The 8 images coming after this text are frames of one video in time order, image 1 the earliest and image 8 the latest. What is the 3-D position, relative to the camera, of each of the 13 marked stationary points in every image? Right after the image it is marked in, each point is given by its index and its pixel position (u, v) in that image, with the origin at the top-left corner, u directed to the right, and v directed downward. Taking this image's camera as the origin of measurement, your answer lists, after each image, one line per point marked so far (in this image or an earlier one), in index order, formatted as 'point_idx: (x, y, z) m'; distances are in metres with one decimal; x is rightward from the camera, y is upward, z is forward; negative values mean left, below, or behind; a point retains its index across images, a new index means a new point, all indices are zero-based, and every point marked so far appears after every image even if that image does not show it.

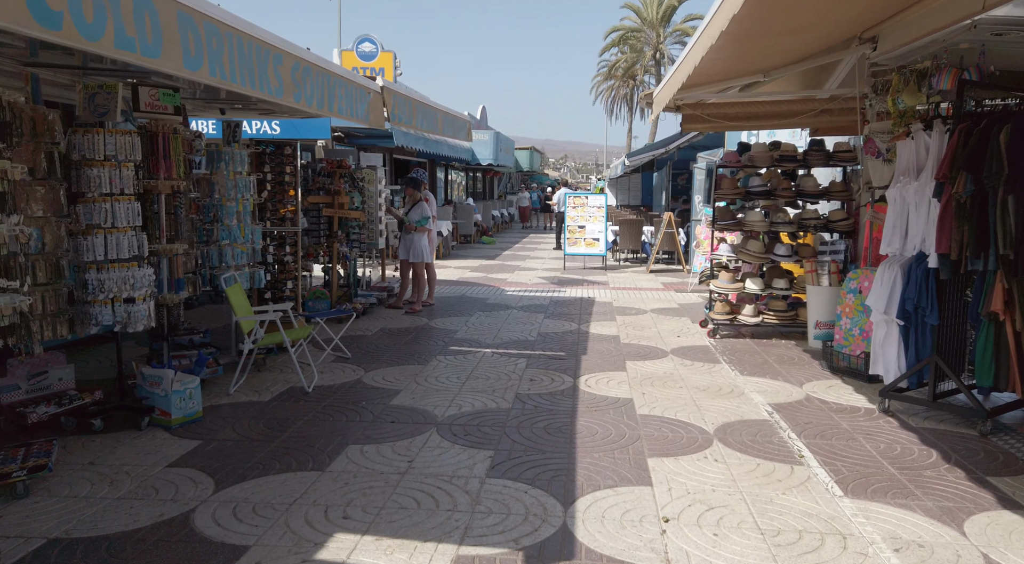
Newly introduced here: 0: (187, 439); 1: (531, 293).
0: (-2.0, -1.0, +4.6) m
1: (+0.3, -0.2, +12.0) m
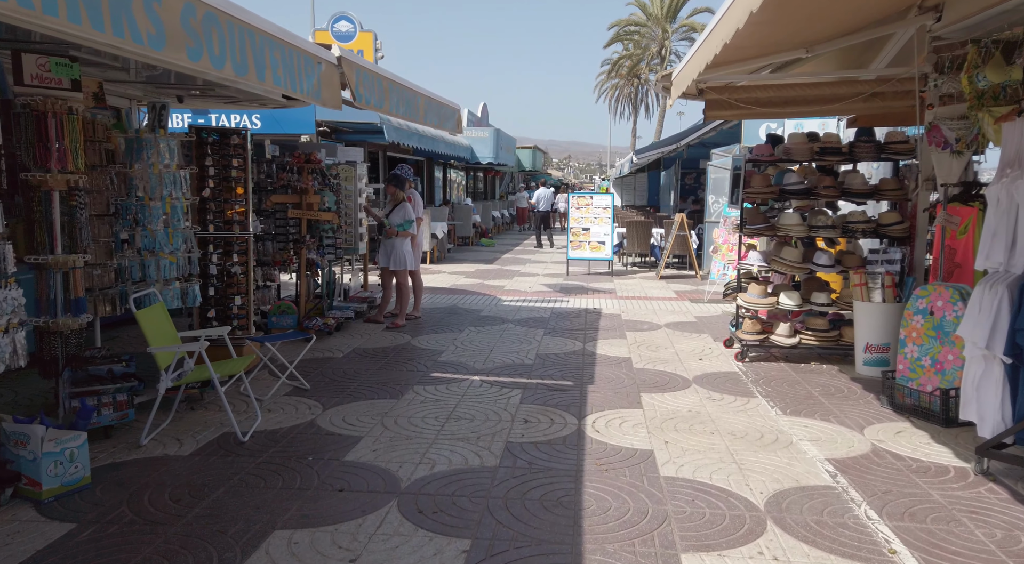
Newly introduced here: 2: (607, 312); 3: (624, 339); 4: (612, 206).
0: (-2.1, -1.1, +3.4) m
1: (+0.3, -0.3, +10.8) m
2: (+1.3, -0.4, +9.9) m
3: (+1.2, -0.6, +8.1) m
4: (+2.0, +1.5, +14.6) m
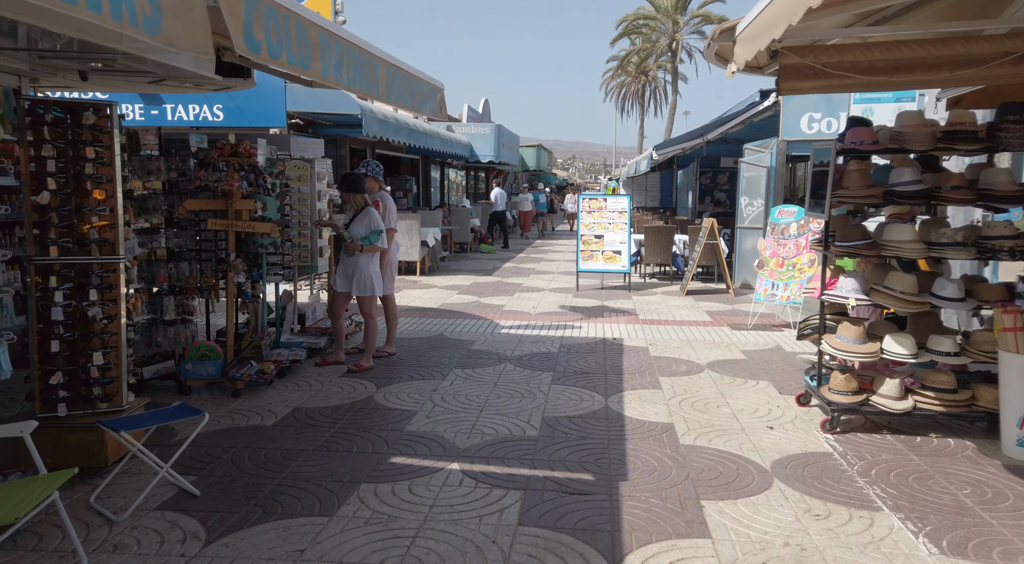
0: (-2.1, -1.4, +1.4) m
1: (+0.3, -0.6, +8.9) m
2: (+1.3, -0.7, +7.9) m
3: (+1.2, -0.9, +6.1) m
4: (+2.0, +1.2, +12.6) m
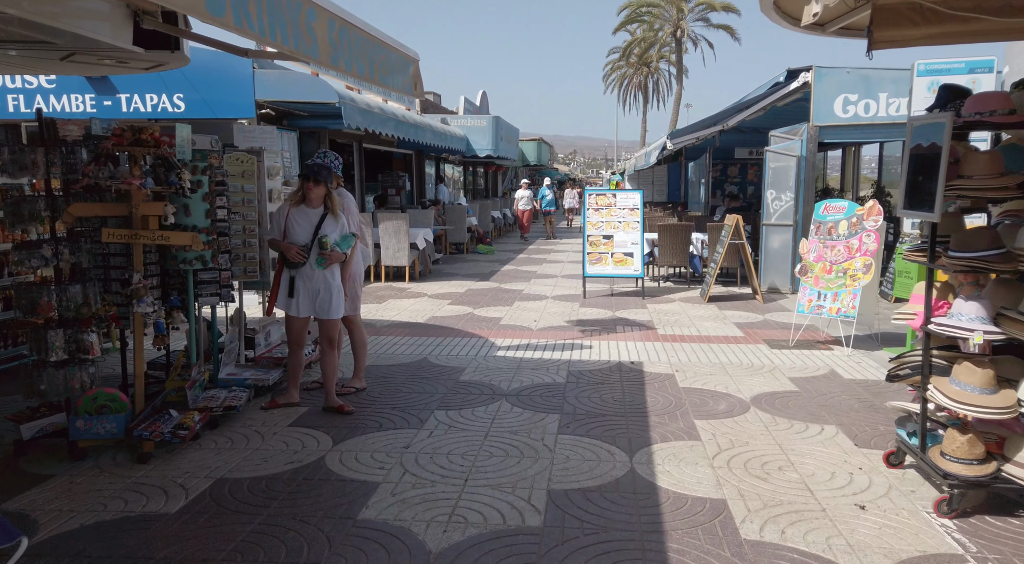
0: (-2.2, -1.5, +0.1) m
1: (+0.2, -0.7, +7.5) m
2: (+1.2, -0.8, +6.6) m
3: (+1.2, -1.0, +4.7) m
4: (+1.9, +1.1, +11.2) m
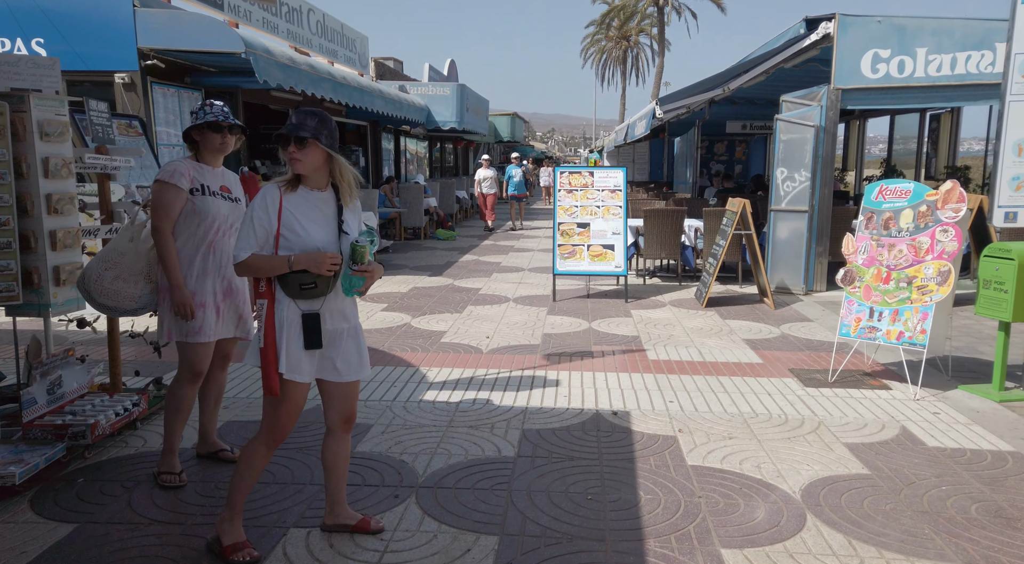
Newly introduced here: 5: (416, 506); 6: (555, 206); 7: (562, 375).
0: (-2.4, -1.8, -2.1) m
1: (-0.2, -0.8, +5.3) m
2: (+0.8, -0.9, +4.4) m
3: (+0.8, -1.2, +2.6) m
4: (+1.4, +1.2, +9.1) m
5: (-0.5, -1.0, +3.5) m
6: (+0.5, +0.9, +9.1) m
7: (+0.4, -0.7, +5.8) m
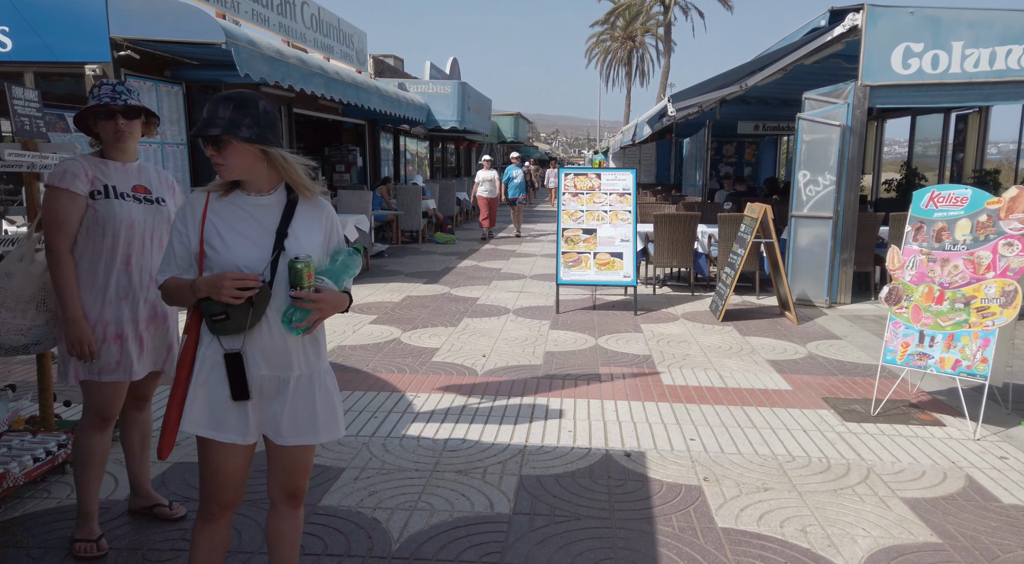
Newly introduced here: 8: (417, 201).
0: (-2.5, -1.9, -2.8) m
1: (-0.2, -0.9, +4.6) m
2: (+0.8, -1.1, +3.7) m
3: (+0.8, -1.3, +1.9) m
4: (+1.4, +1.0, +8.4) m
5: (-0.5, -1.1, +2.9) m
6: (+0.5, +0.8, +8.4) m
7: (+0.4, -0.8, +5.2) m
8: (-1.9, +1.6, +14.7) m
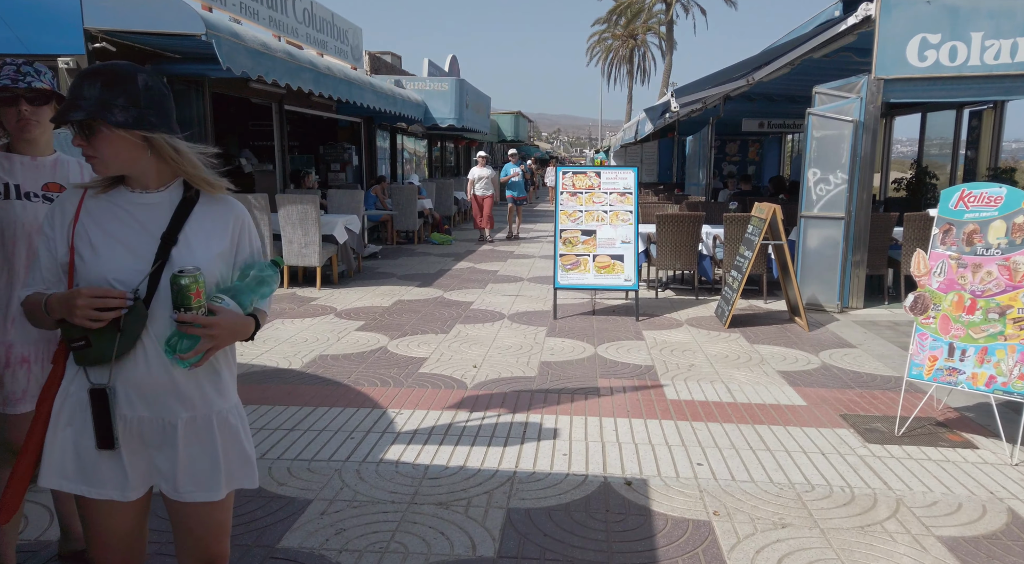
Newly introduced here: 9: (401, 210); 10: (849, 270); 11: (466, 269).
0: (-2.5, -2.0, -3.2) m
1: (-0.3, -1.0, +4.2) m
2: (+0.7, -1.1, +3.3) m
3: (+0.7, -1.3, +1.5) m
4: (+1.3, +1.0, +7.9) m
5: (-0.6, -1.2, +2.4) m
6: (+0.5, +0.8, +8.0) m
7: (+0.3, -0.9, +4.7) m
8: (-1.9, +1.6, +14.3) m
9: (-2.1, +1.4, +14.5) m
10: (+3.8, +0.1, +8.5) m
11: (-0.7, +0.2, +11.6) m
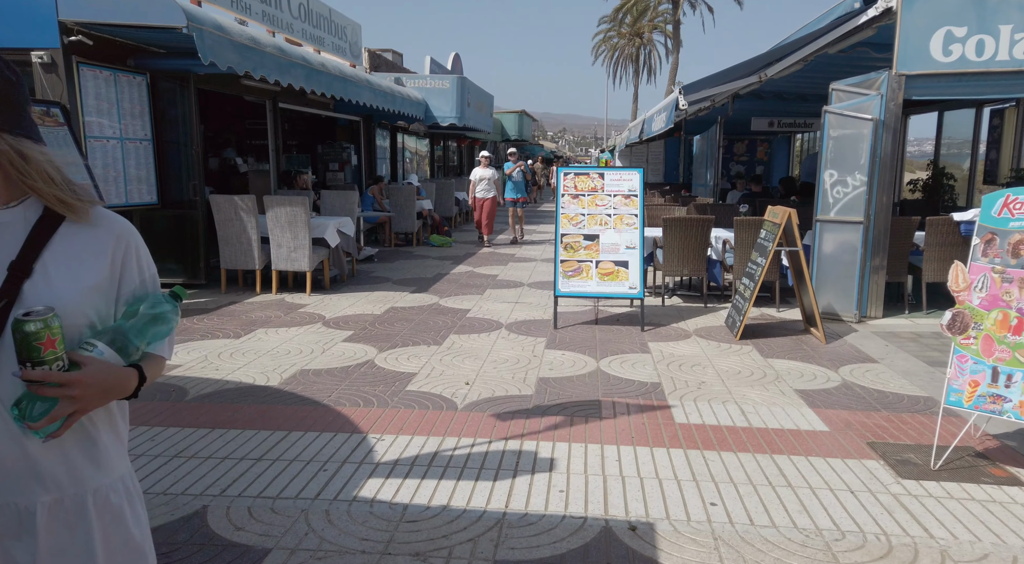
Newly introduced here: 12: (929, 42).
0: (-2.6, -2.1, -3.7) m
1: (-0.4, -1.0, +3.8) m
2: (+0.7, -1.2, +2.9) m
3: (+0.6, -1.4, +1.0) m
4: (+1.3, +0.9, +7.5) m
5: (-0.6, -1.3, +2.0) m
6: (+0.5, +0.7, +7.6) m
7: (+0.3, -1.0, +4.3) m
8: (-1.9, +1.5, +13.9) m
9: (-2.1, +1.3, +14.1) m
10: (+3.8, 0.0, +8.0) m
11: (-0.7, +0.1, +11.2) m
12: (+4.2, +2.4, +7.6) m
